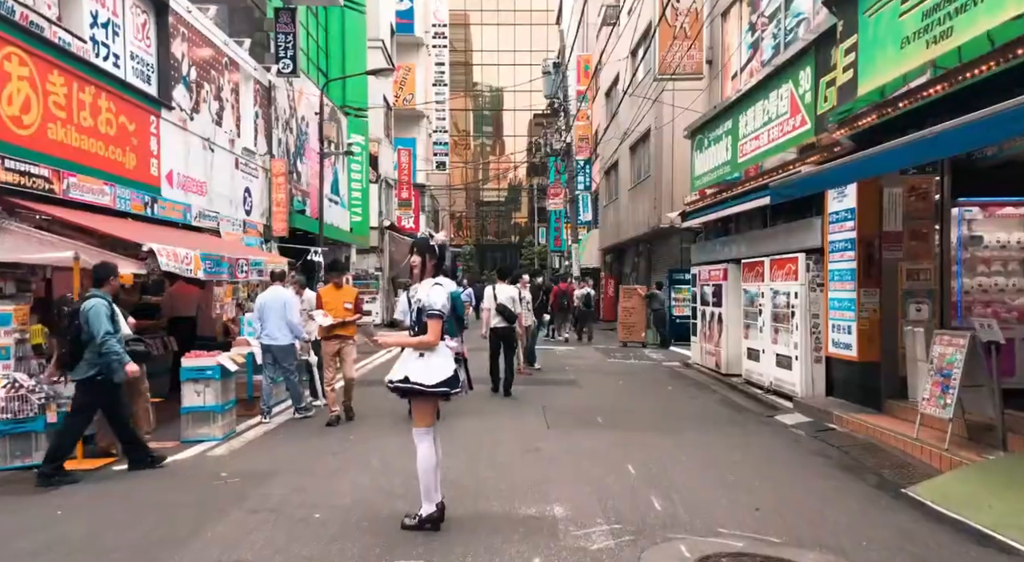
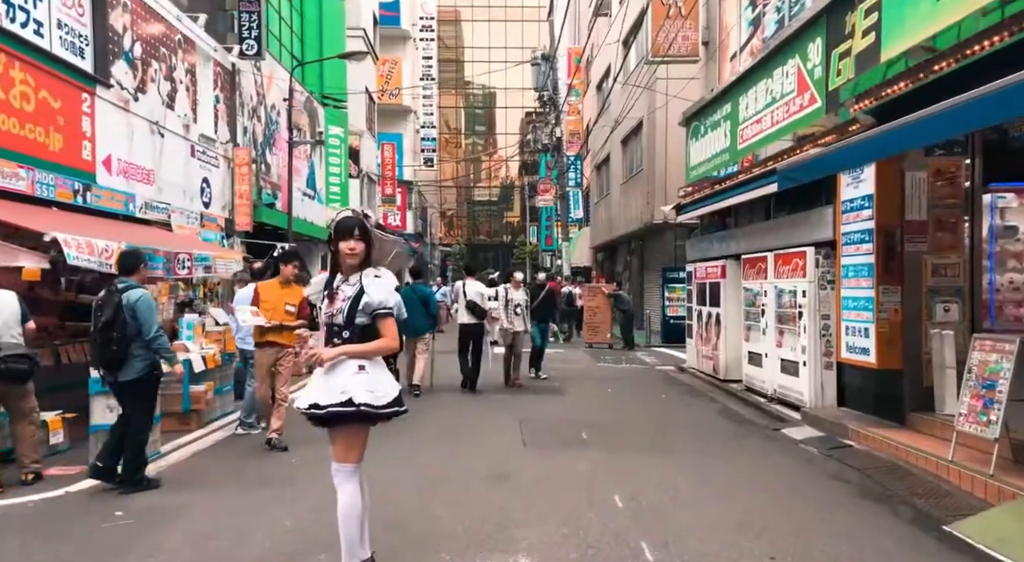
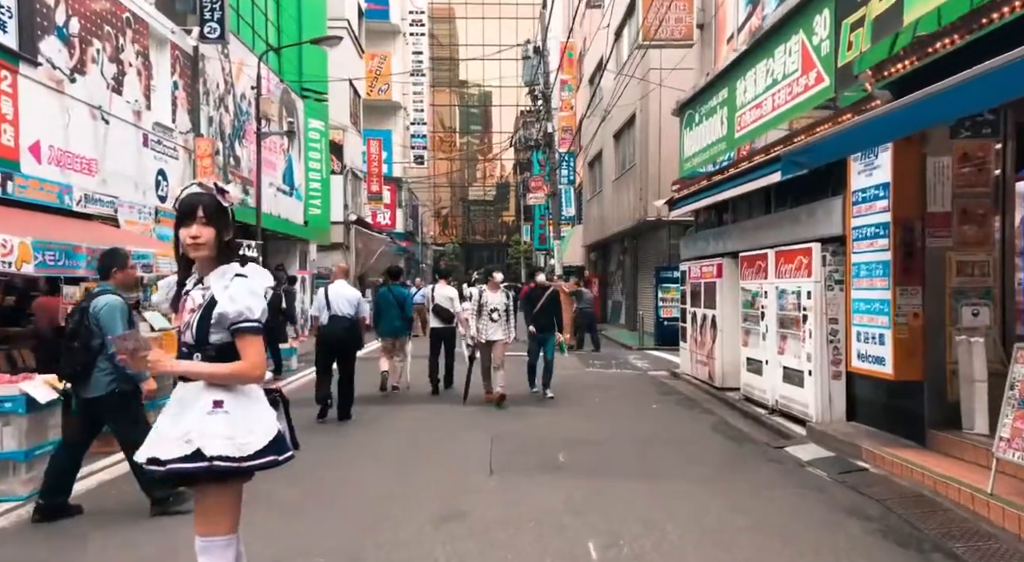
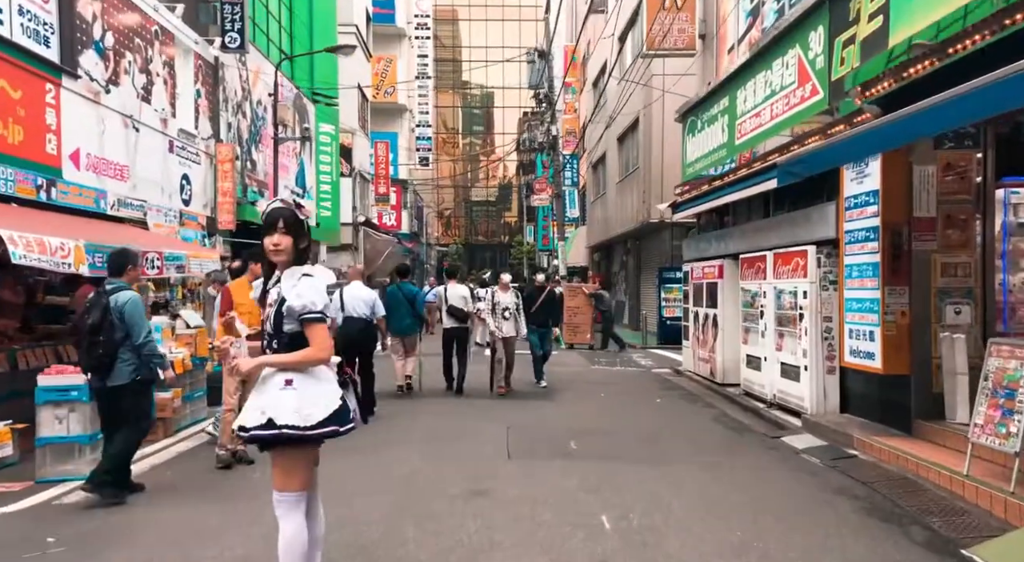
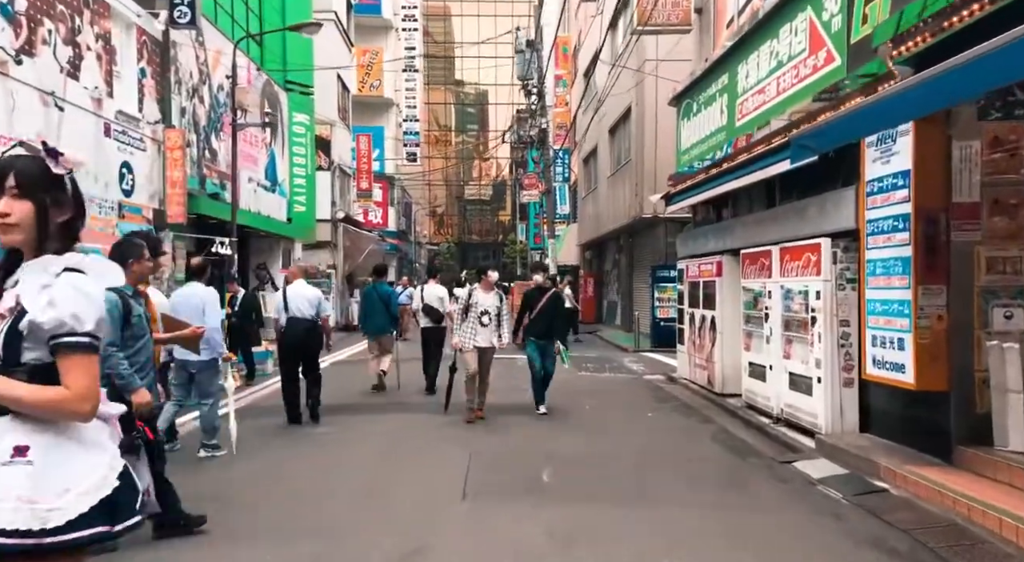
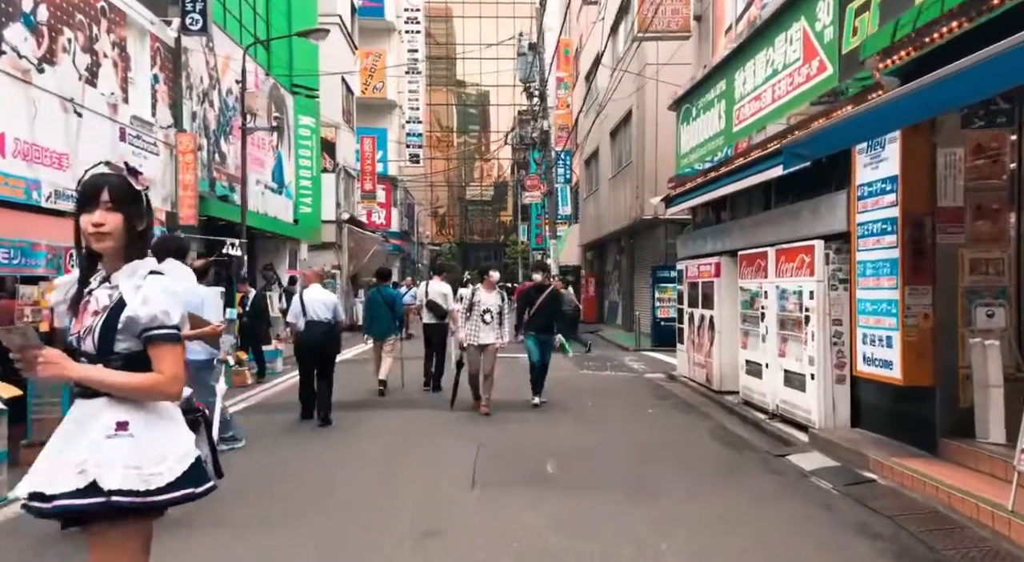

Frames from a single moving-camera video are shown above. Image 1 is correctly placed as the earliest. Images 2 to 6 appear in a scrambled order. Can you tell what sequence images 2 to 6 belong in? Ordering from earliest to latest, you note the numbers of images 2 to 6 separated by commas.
2, 4, 3, 6, 5
